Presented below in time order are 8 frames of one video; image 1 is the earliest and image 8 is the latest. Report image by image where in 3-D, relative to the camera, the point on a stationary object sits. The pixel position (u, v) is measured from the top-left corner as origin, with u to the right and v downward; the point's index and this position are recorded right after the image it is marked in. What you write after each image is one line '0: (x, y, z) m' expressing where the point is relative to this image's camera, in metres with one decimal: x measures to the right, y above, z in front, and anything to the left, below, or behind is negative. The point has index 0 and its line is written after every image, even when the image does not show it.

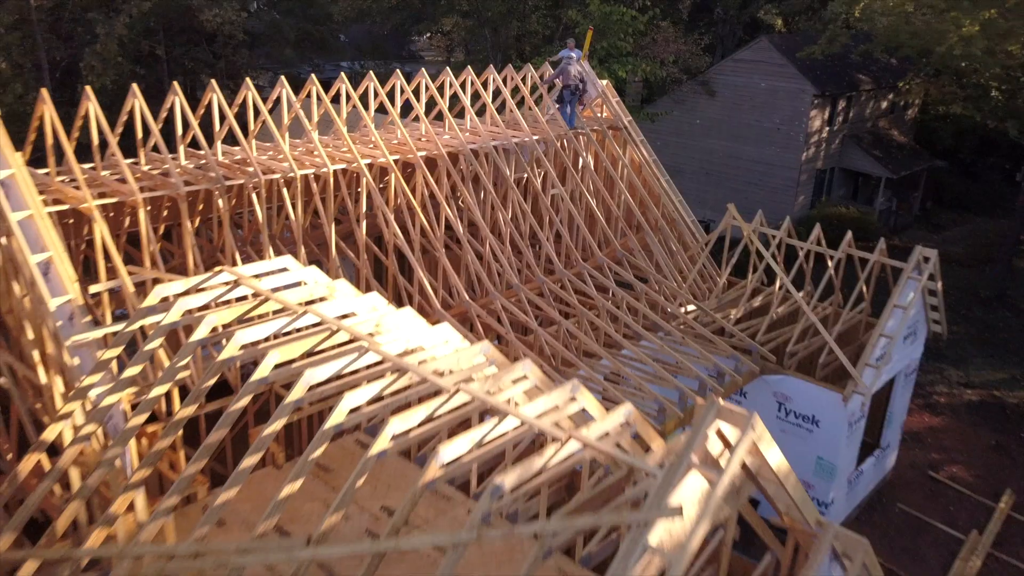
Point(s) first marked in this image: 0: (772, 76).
0: (+4.4, +3.6, +18.9) m
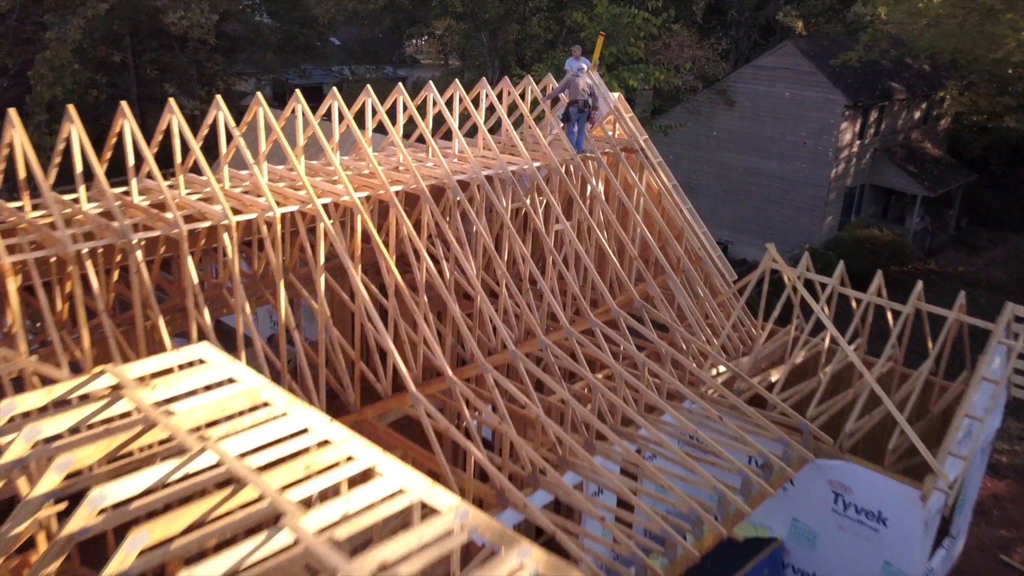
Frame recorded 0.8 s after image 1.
0: (+4.4, +3.1, +17.1) m
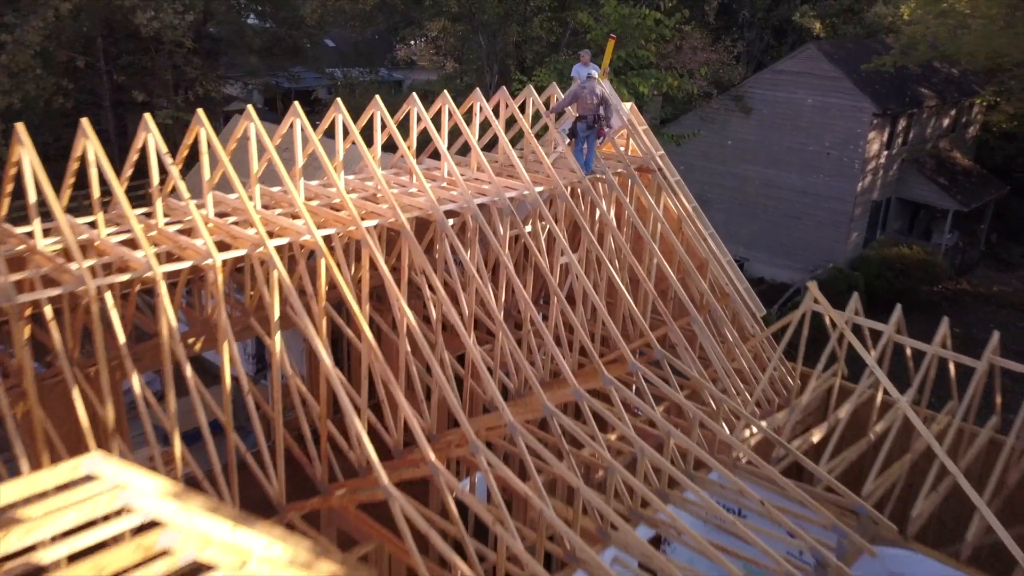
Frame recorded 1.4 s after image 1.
0: (+4.4, +2.8, +15.8) m
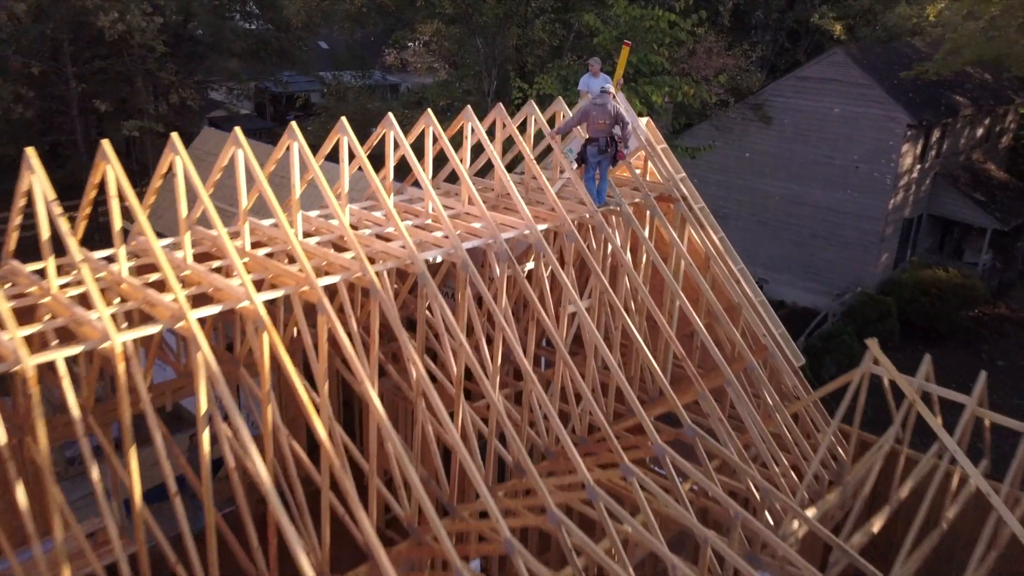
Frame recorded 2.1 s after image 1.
0: (+4.4, +2.5, +14.4) m
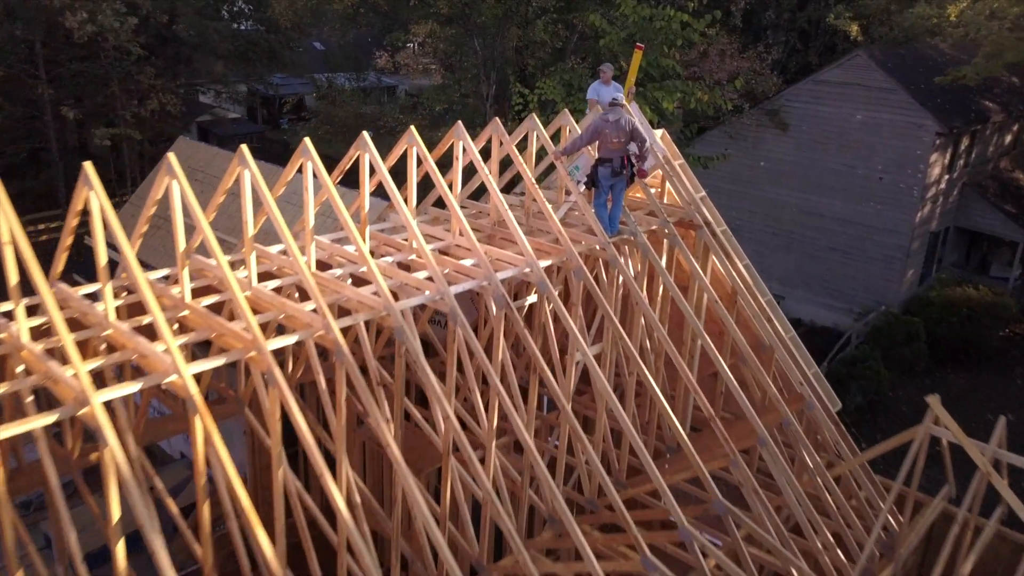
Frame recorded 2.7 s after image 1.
0: (+4.4, +2.2, +13.4) m
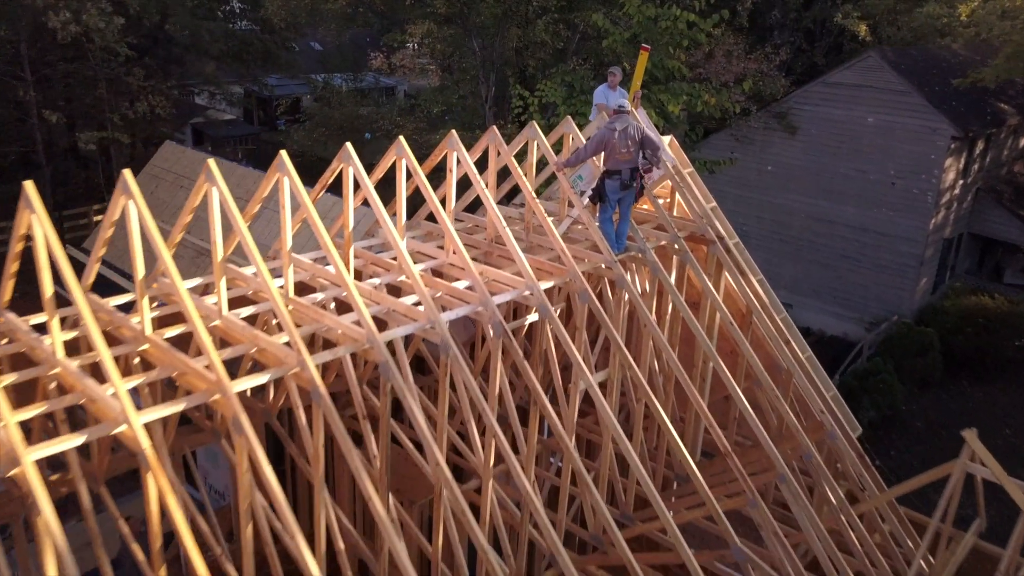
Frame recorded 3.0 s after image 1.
0: (+4.3, +2.1, +13.0) m
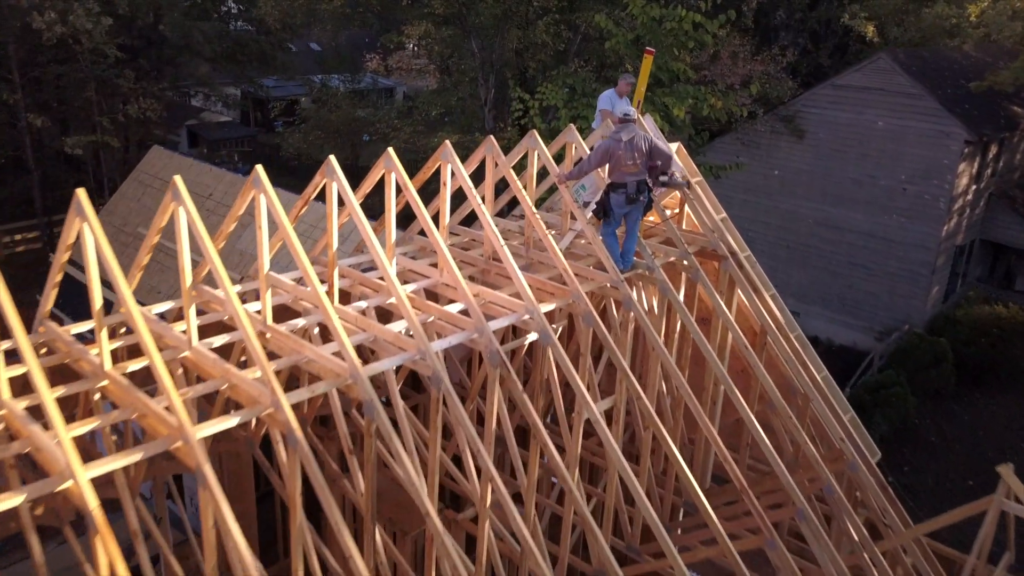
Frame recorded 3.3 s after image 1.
0: (+4.3, +2.0, +12.6) m
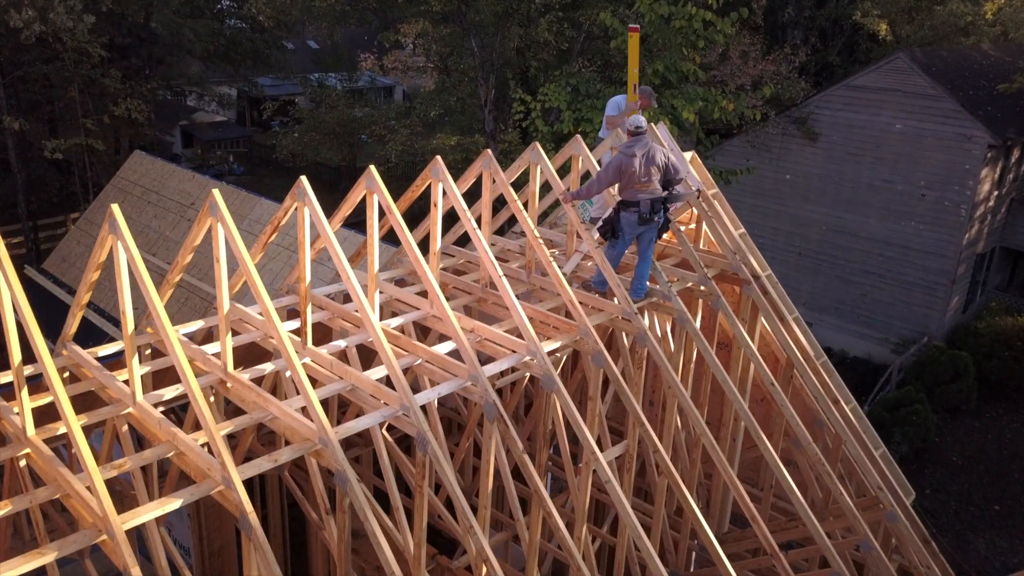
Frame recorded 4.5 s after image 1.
0: (+4.4, +1.9, +12.0) m
